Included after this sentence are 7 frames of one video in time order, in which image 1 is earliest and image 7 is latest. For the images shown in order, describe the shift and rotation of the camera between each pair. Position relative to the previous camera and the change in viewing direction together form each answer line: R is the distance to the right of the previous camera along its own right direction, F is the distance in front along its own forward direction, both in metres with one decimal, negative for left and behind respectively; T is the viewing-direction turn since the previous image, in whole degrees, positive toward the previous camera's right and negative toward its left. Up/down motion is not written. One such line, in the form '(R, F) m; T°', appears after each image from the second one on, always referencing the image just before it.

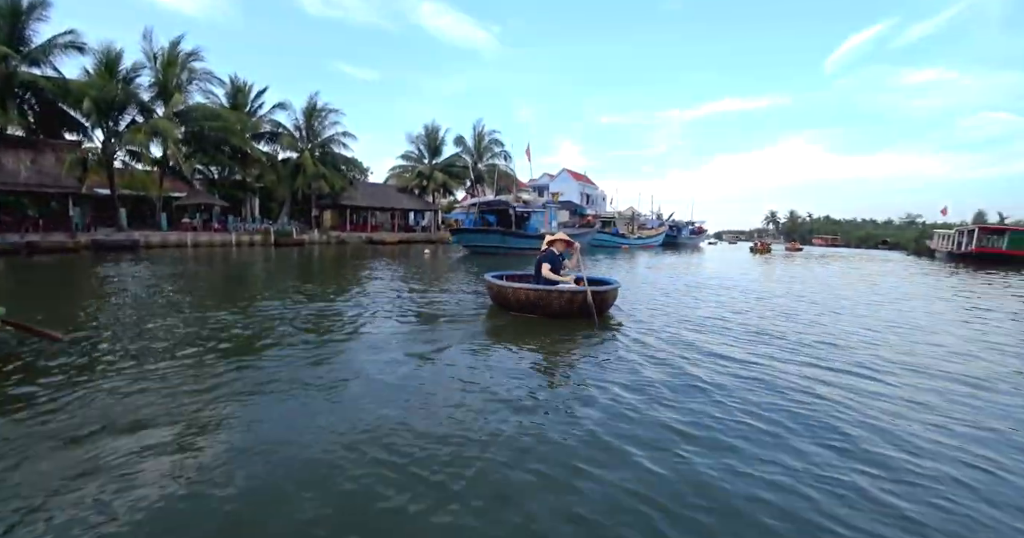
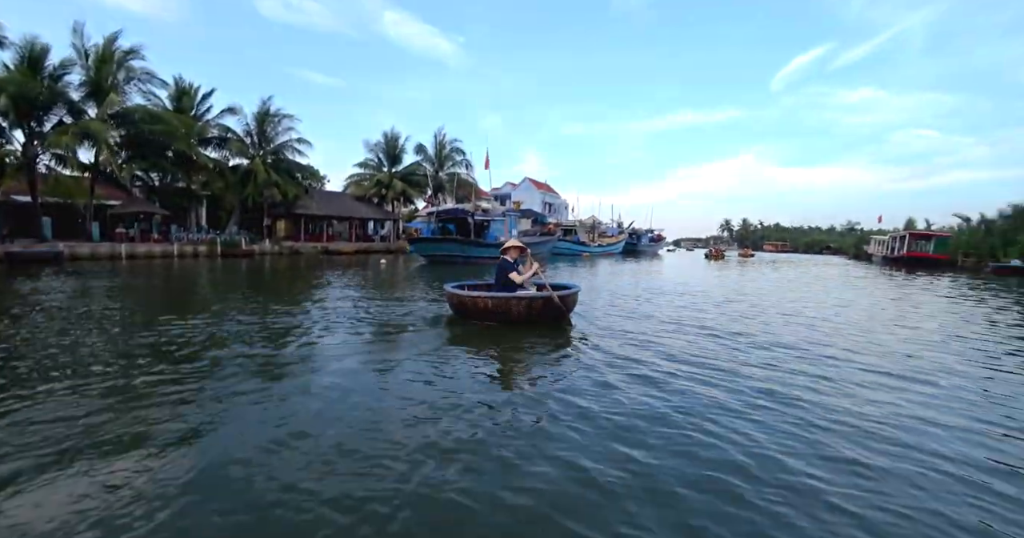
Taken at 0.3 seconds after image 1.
(+0.2, +0.1) m; +5°
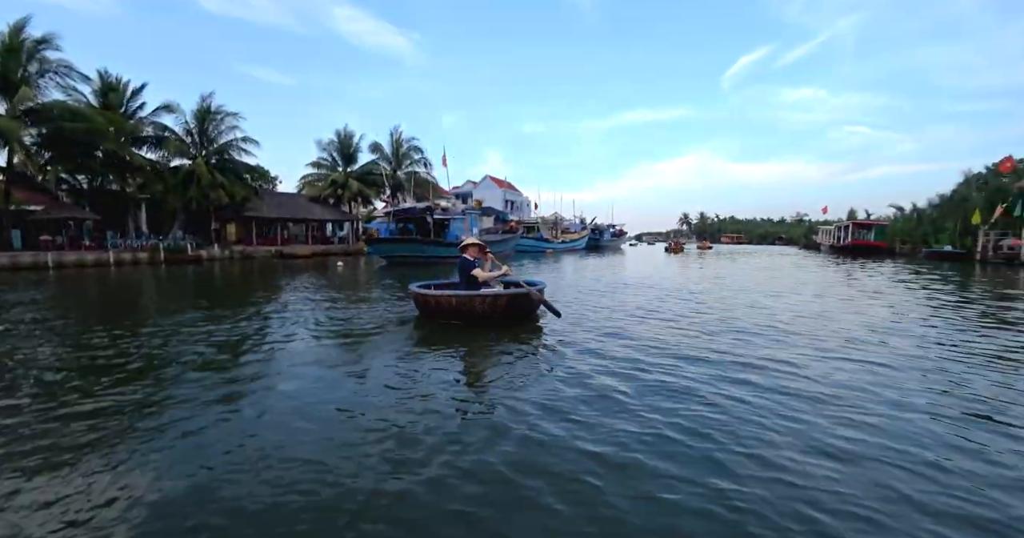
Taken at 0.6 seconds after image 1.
(+0.1, +0.2) m; +4°
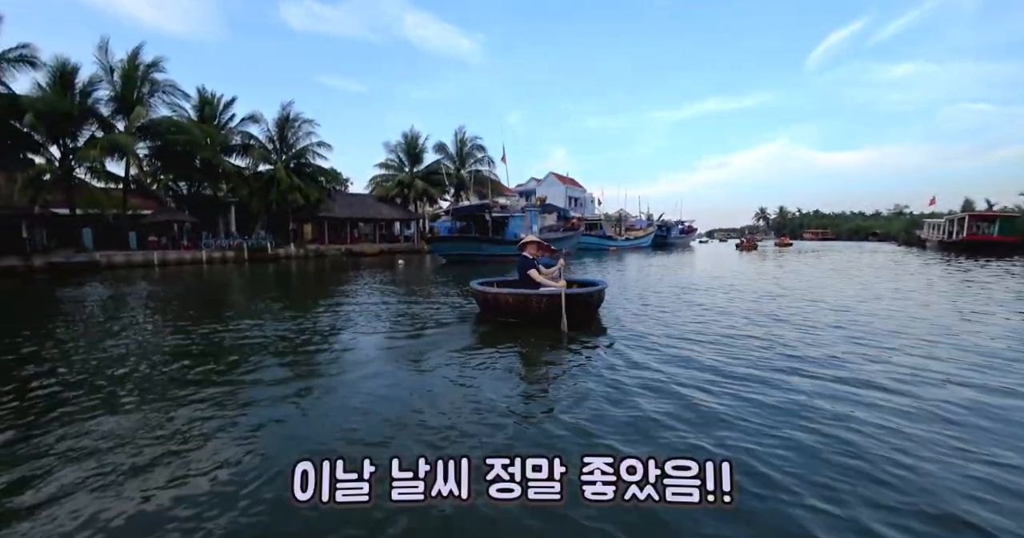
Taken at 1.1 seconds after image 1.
(+0.1, +0.3) m; -8°
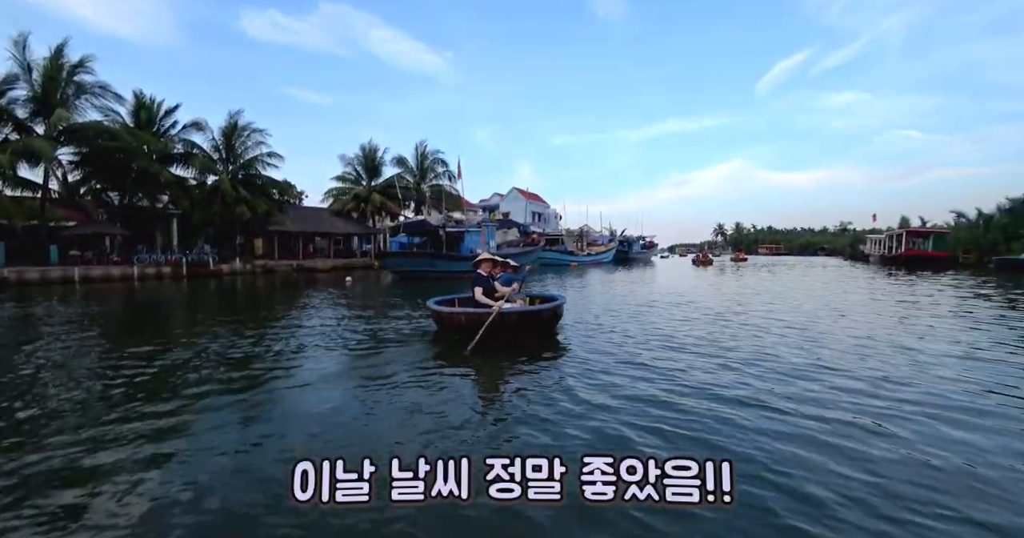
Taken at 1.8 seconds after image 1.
(+0.3, +0.4) m; +4°
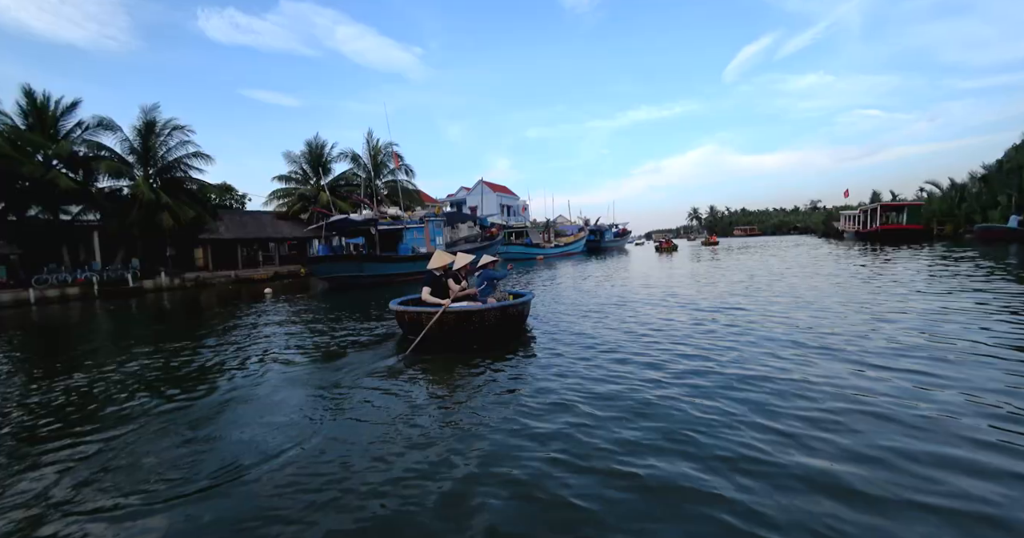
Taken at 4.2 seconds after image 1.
(+0.9, +1.5) m; +2°
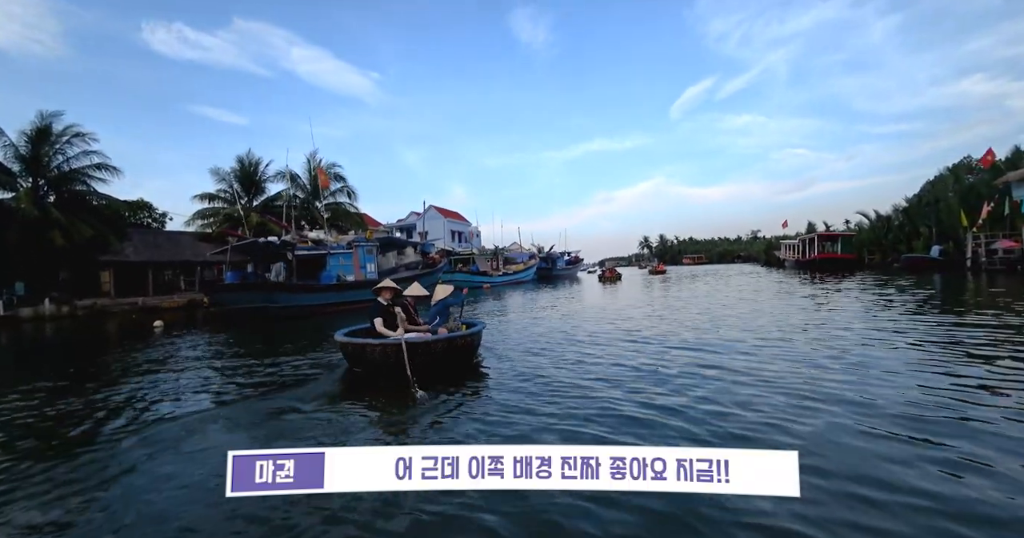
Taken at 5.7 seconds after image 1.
(+0.5, +0.9) m; +6°
